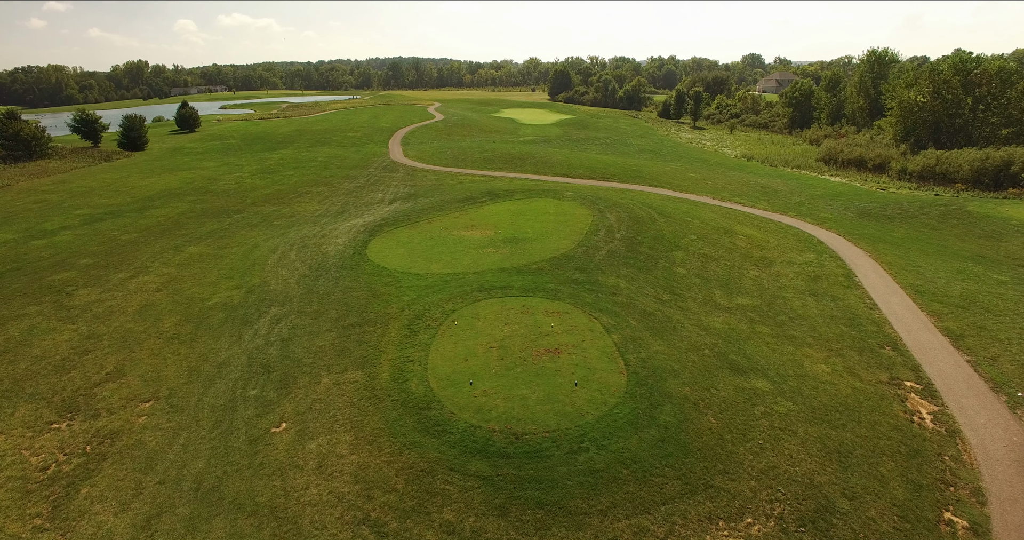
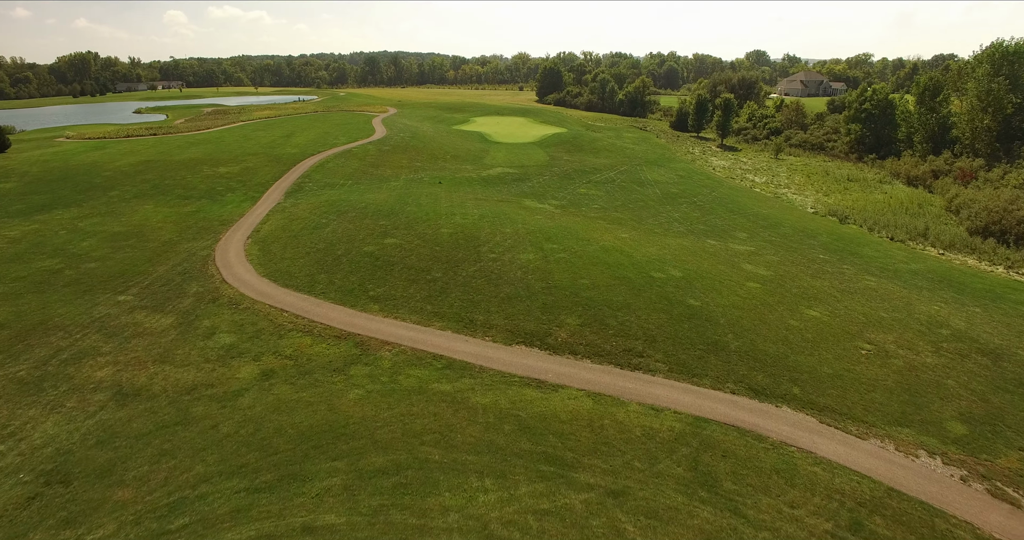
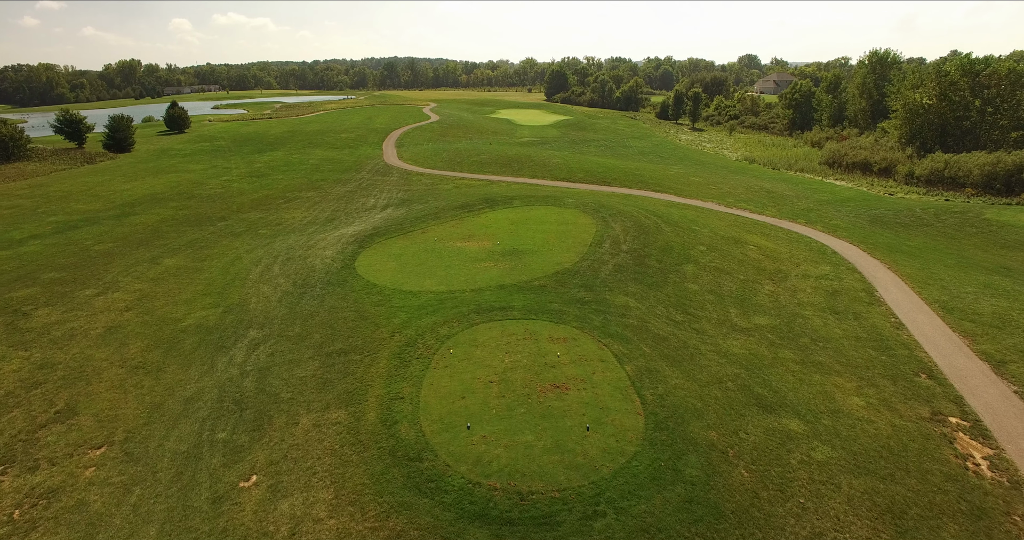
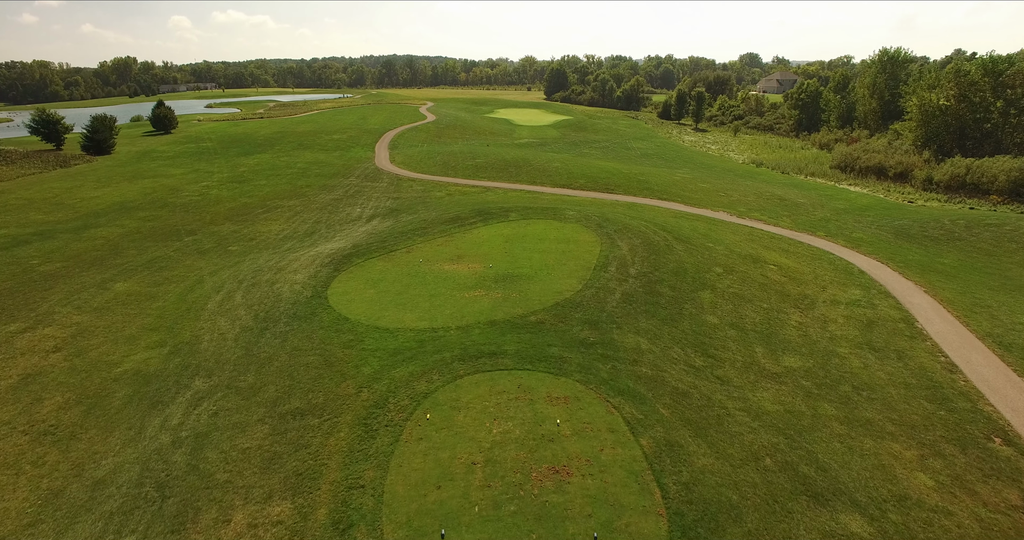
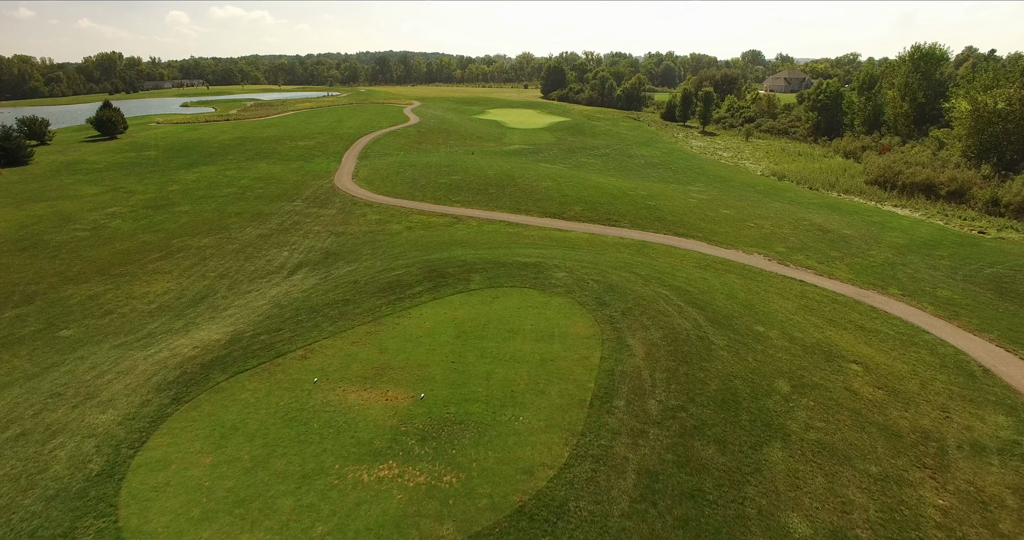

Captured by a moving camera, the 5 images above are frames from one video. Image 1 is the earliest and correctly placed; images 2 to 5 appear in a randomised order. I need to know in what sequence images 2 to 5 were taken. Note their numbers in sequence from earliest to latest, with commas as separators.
3, 4, 5, 2
